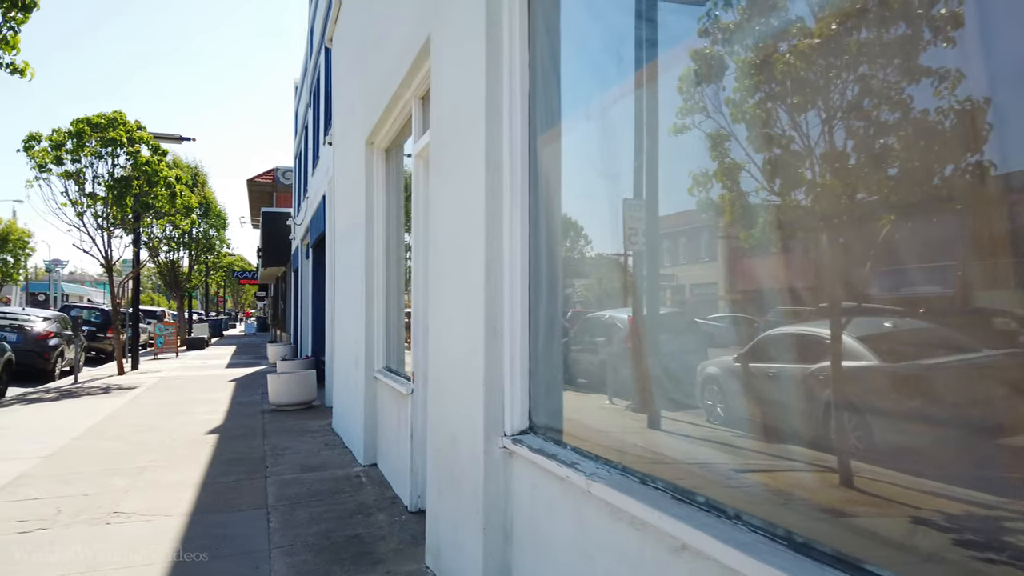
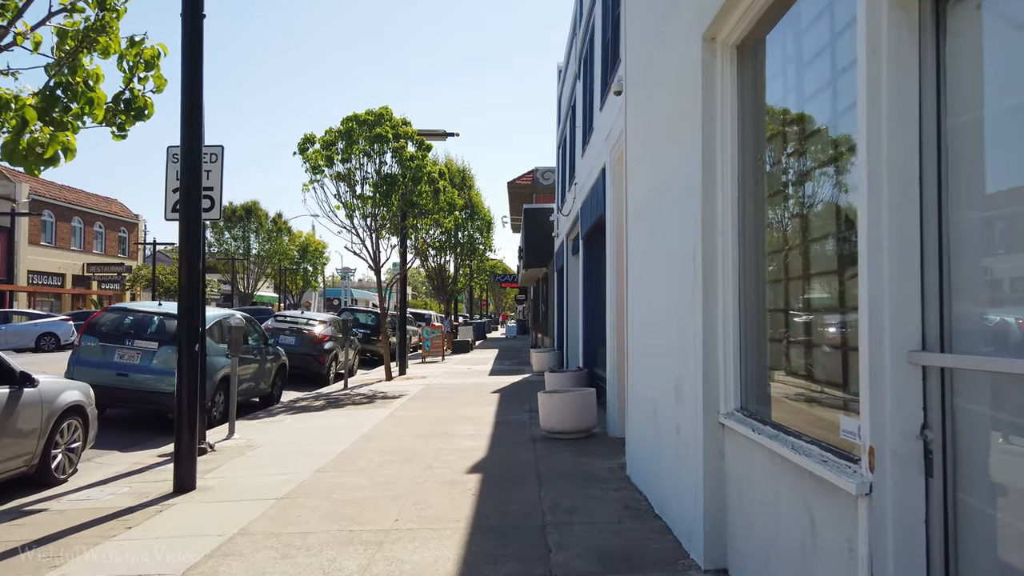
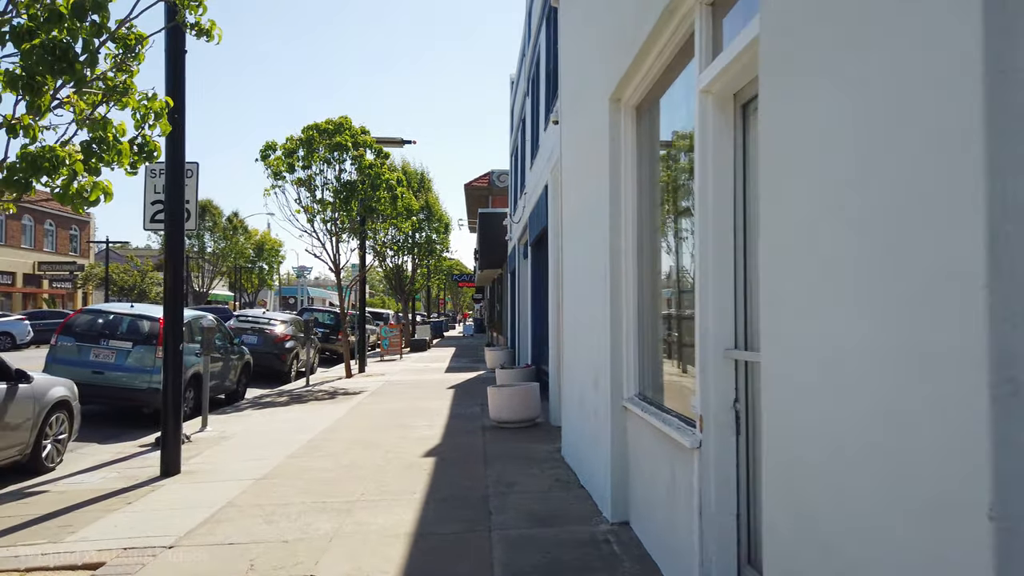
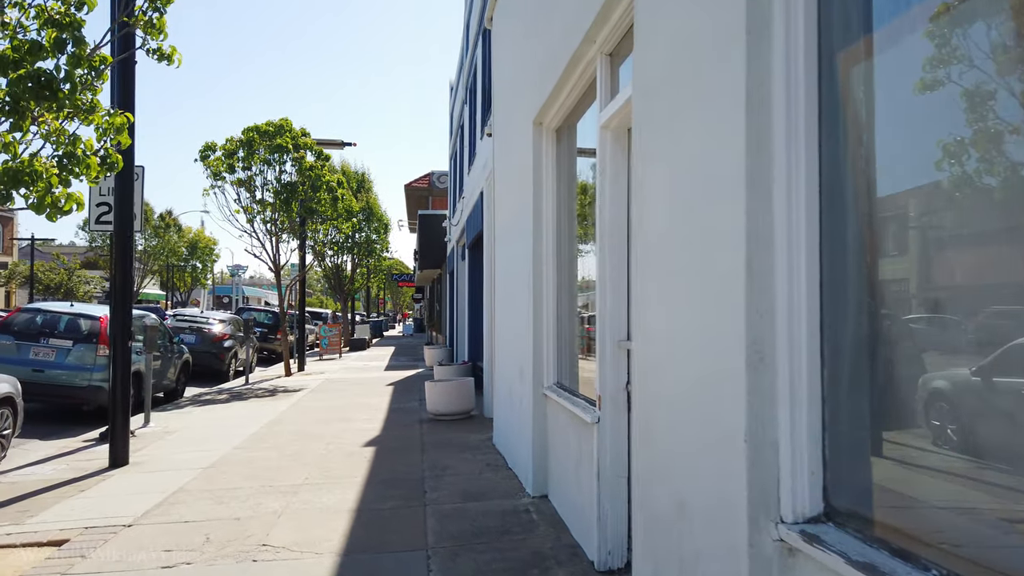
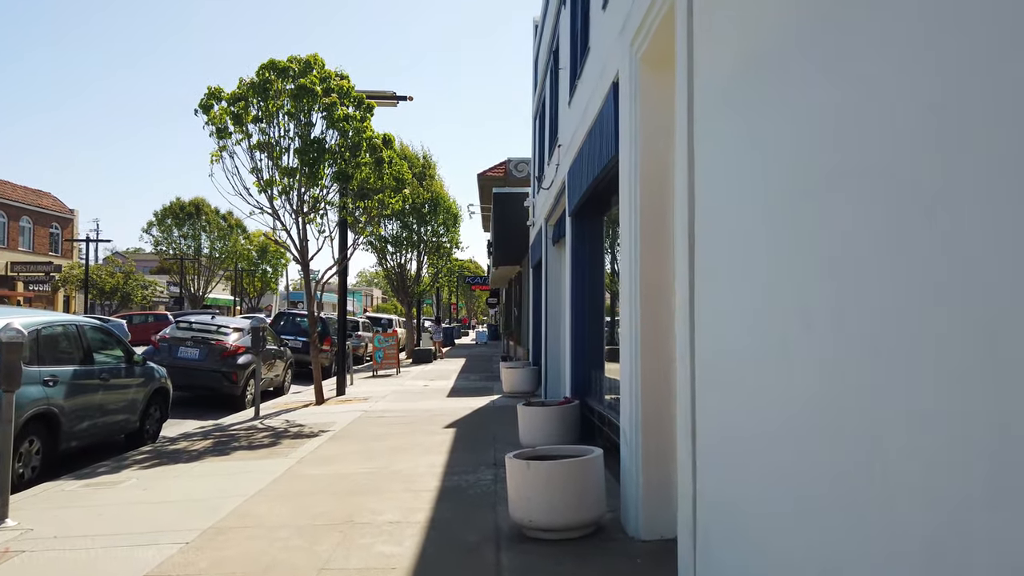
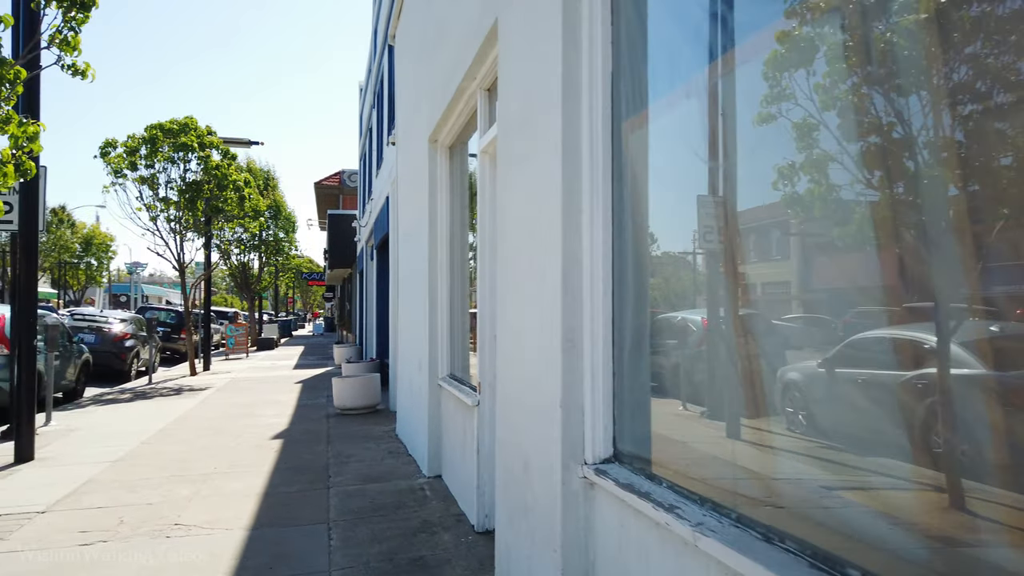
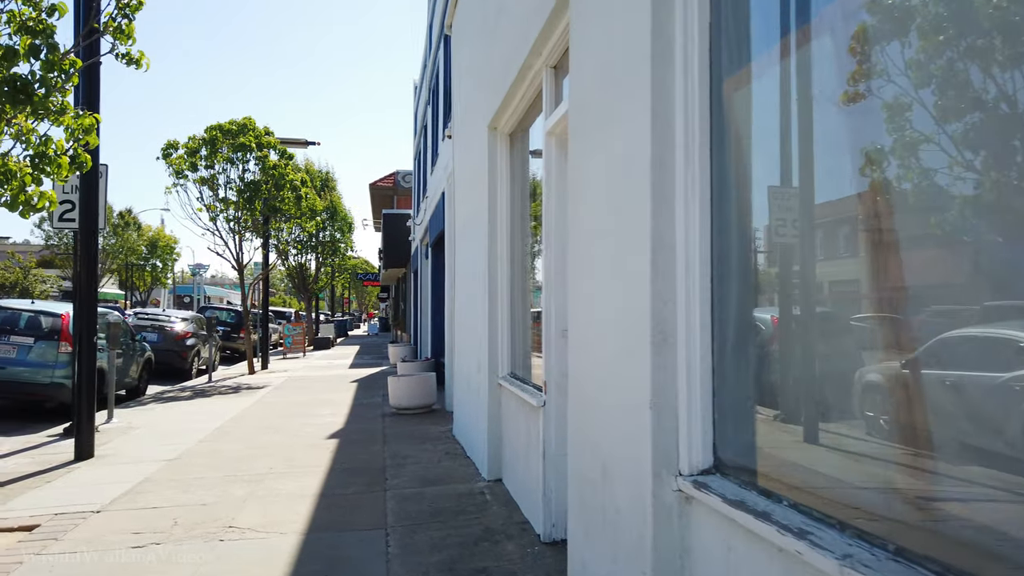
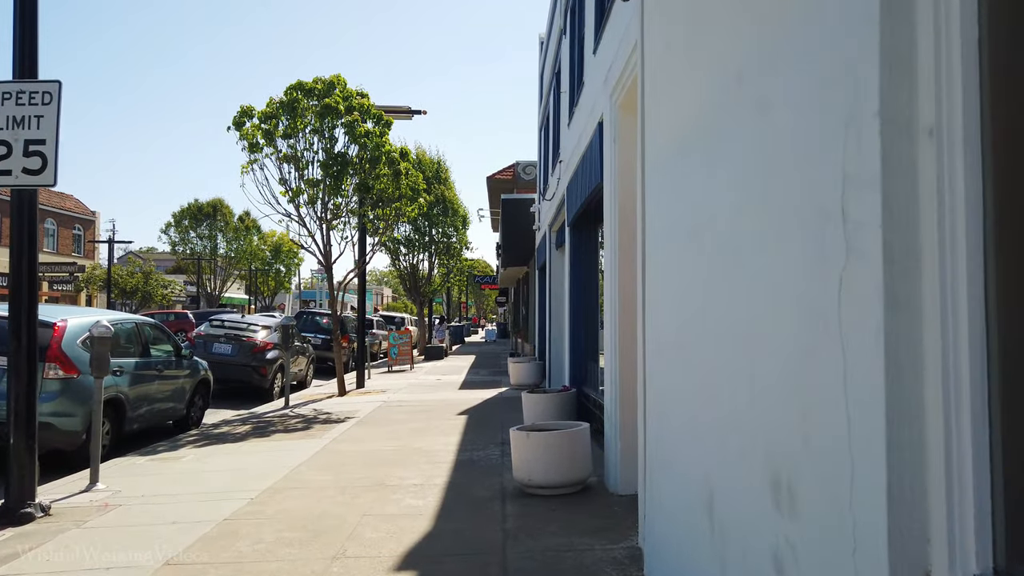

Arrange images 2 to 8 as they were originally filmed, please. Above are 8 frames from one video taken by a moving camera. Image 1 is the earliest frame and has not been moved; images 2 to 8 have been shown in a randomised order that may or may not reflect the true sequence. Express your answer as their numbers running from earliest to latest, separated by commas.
6, 7, 4, 3, 2, 8, 5
